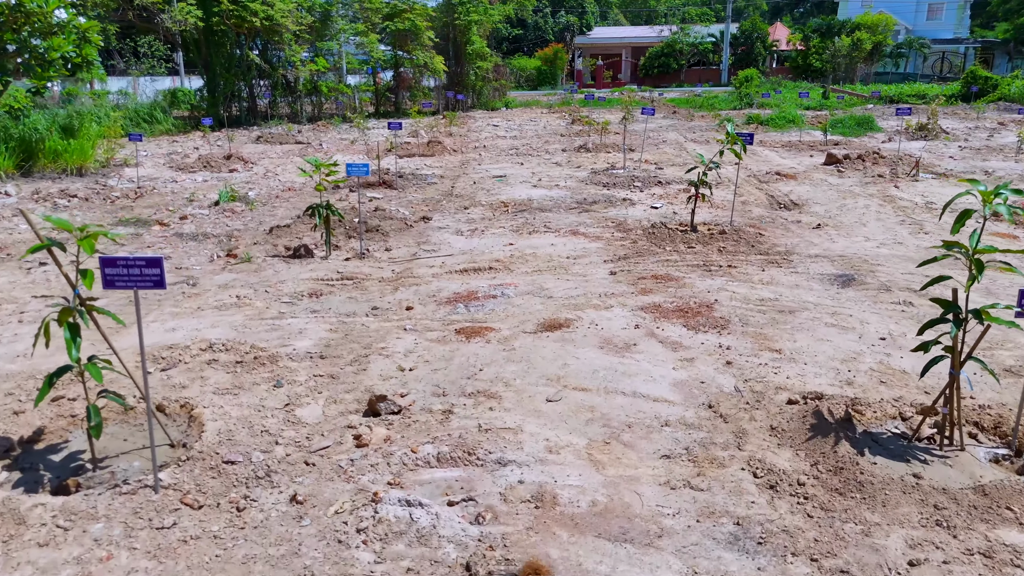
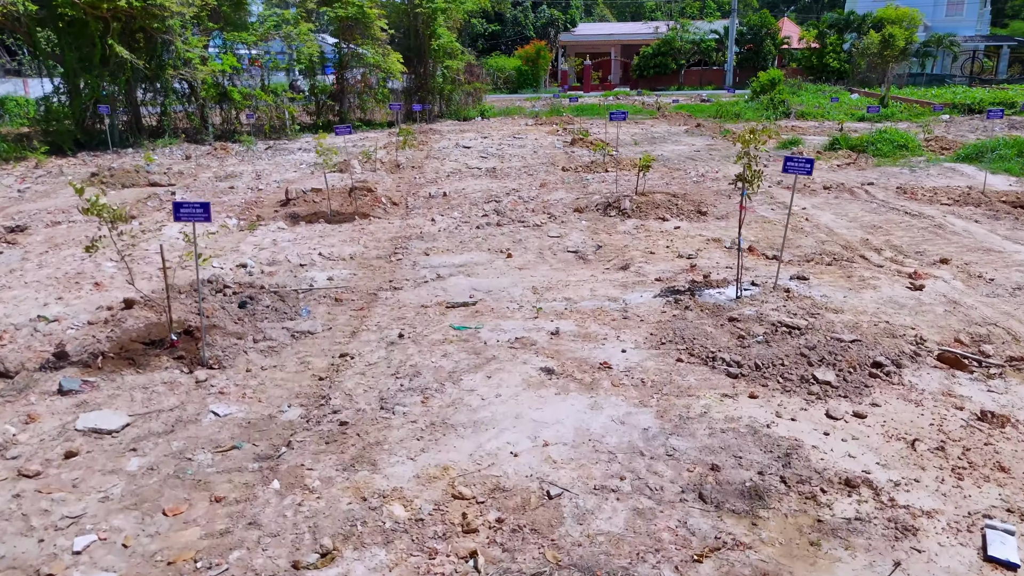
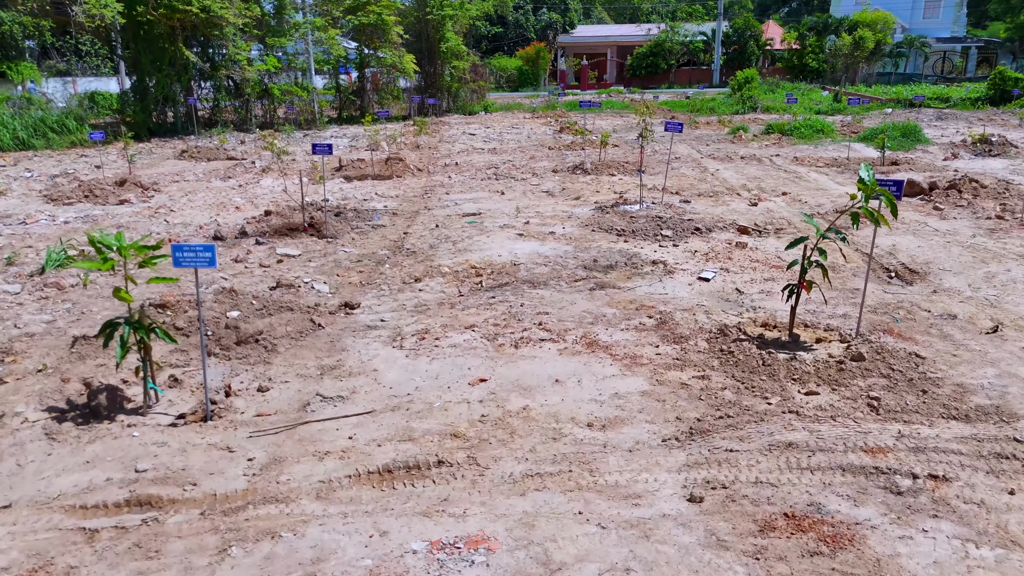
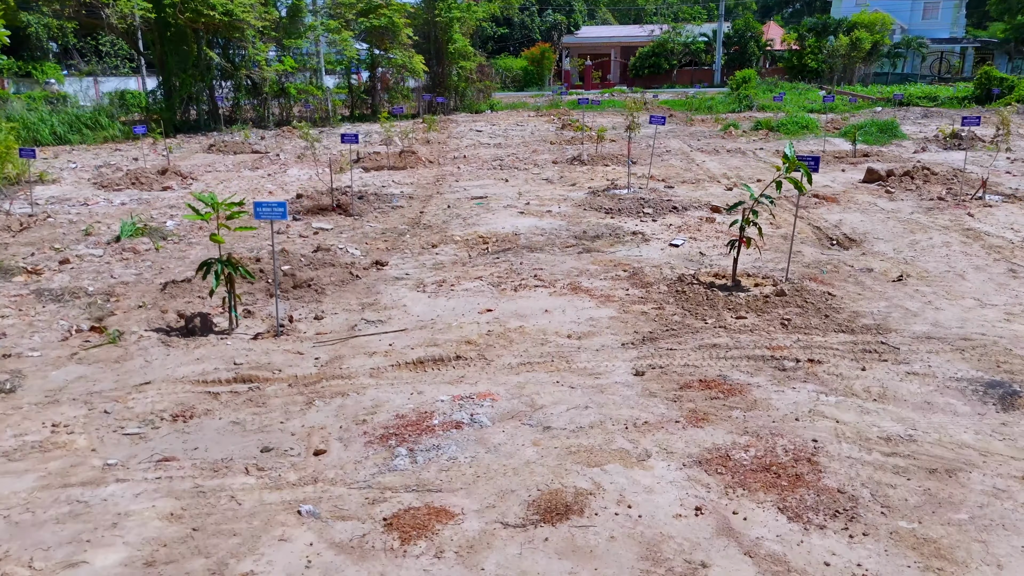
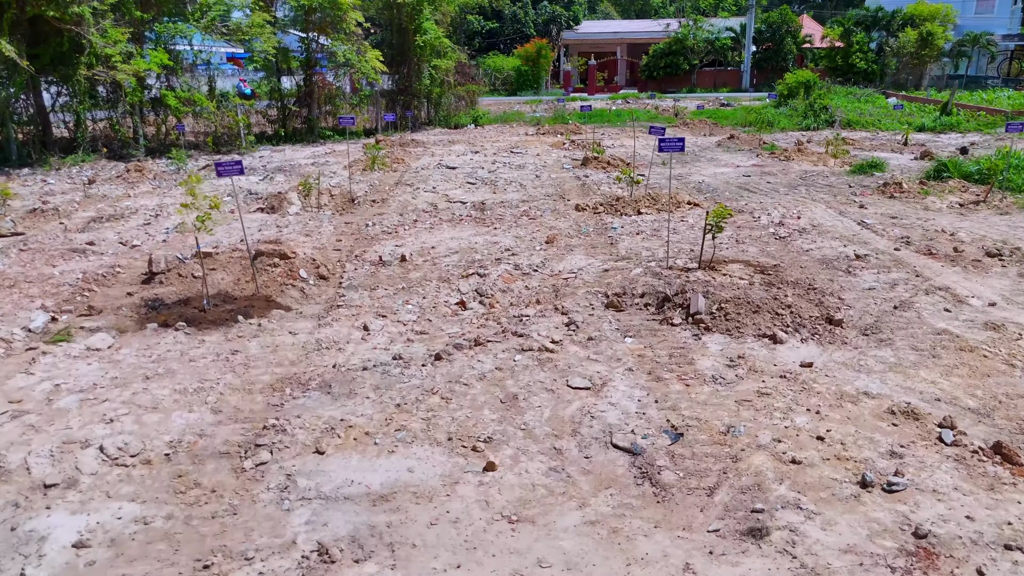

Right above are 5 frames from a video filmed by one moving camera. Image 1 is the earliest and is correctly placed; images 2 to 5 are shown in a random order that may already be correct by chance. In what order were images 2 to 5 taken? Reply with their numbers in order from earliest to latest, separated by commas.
4, 3, 2, 5
